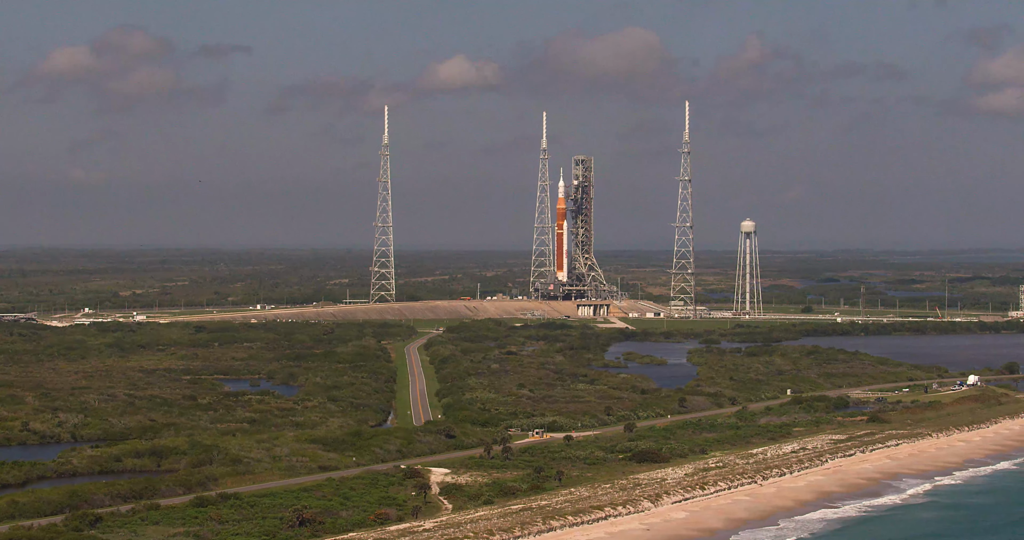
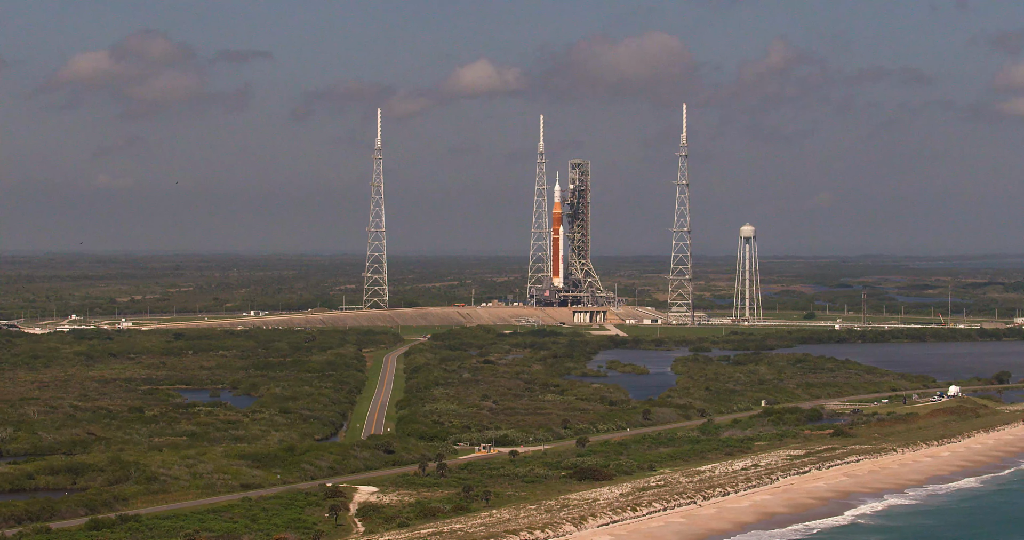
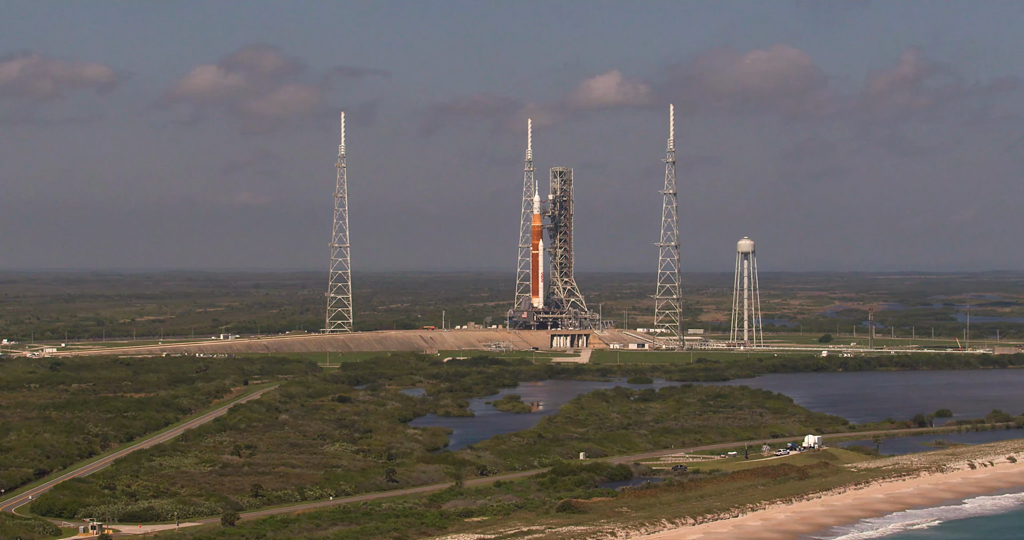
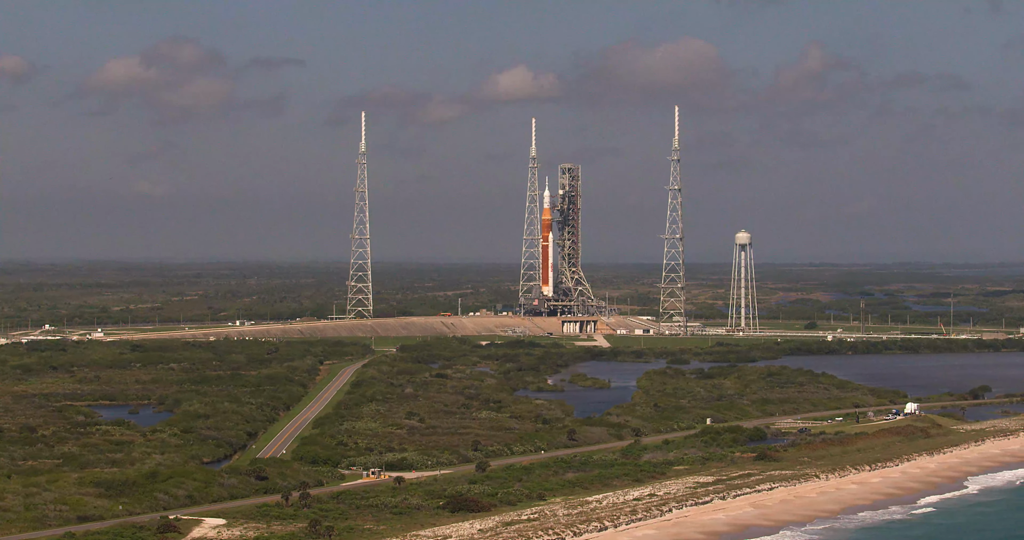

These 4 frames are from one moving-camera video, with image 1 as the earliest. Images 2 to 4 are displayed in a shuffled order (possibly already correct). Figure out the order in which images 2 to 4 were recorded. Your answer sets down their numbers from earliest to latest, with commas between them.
2, 4, 3
